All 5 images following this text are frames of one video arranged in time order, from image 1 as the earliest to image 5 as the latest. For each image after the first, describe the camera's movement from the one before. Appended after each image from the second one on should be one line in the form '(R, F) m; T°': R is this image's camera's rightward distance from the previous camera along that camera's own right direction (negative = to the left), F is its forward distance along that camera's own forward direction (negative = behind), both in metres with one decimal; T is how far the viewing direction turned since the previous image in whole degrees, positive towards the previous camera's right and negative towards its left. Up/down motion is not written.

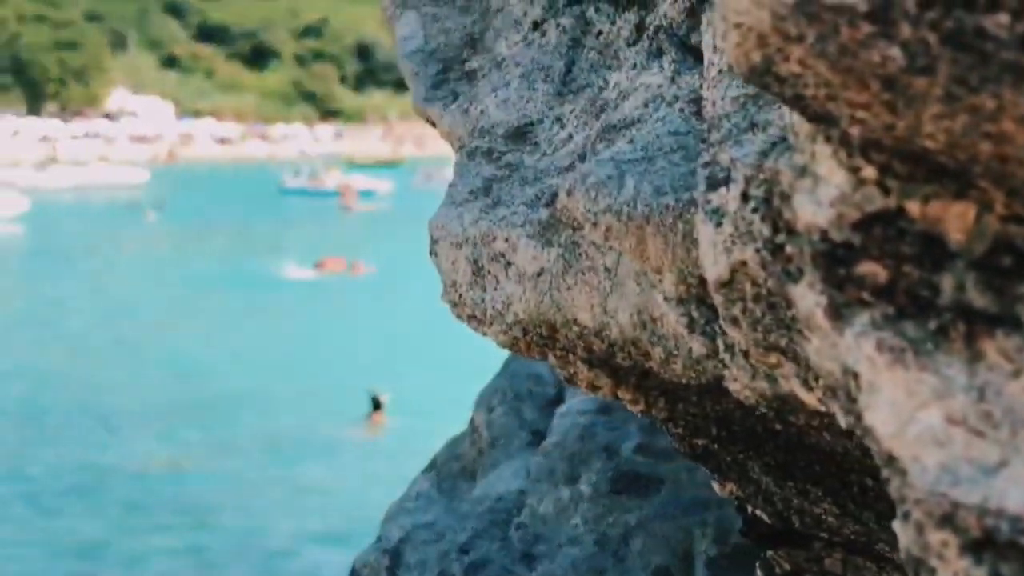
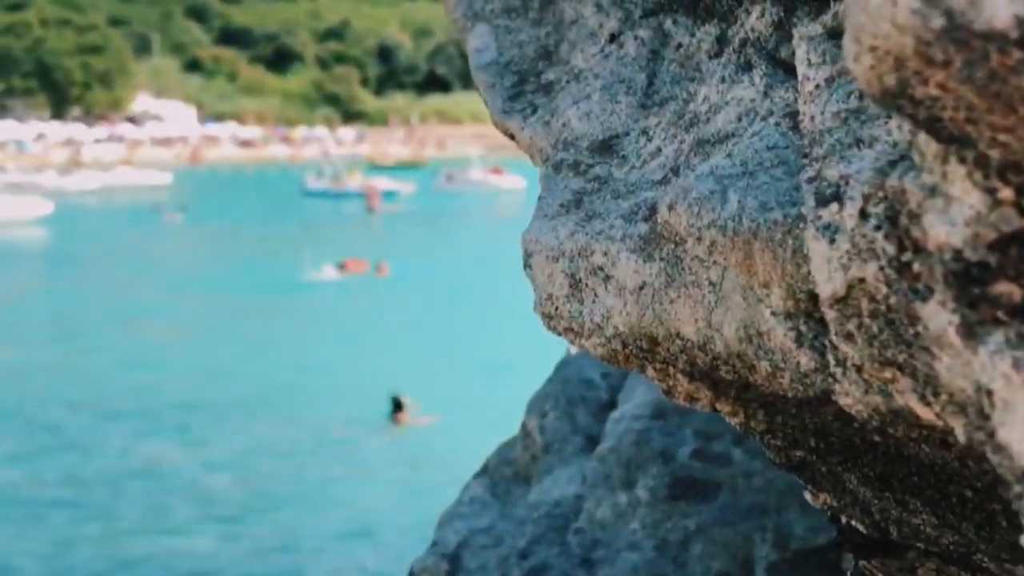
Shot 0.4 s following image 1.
(-0.2, 0.0) m; -1°
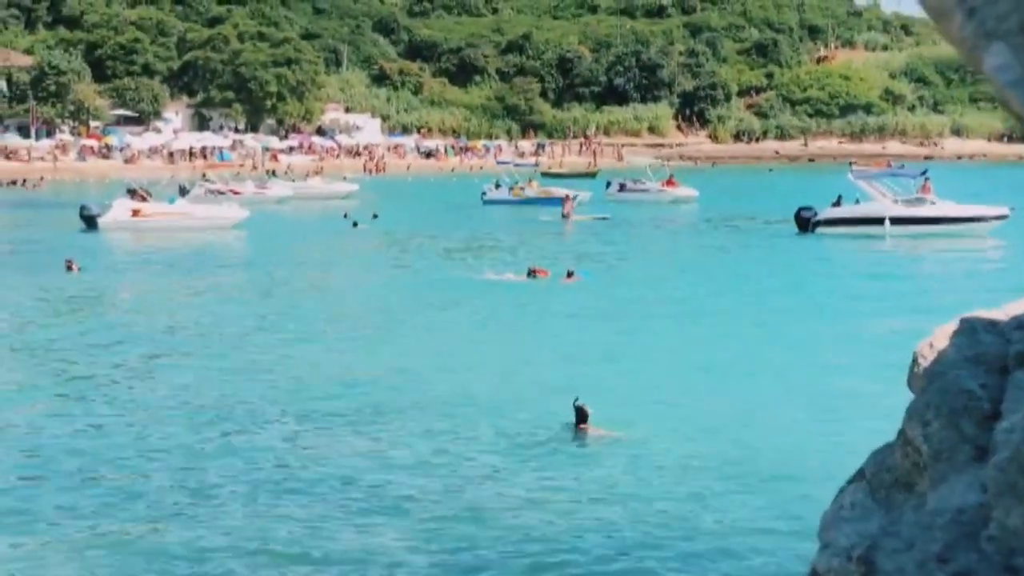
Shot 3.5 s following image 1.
(-1.4, -0.3) m; -6°
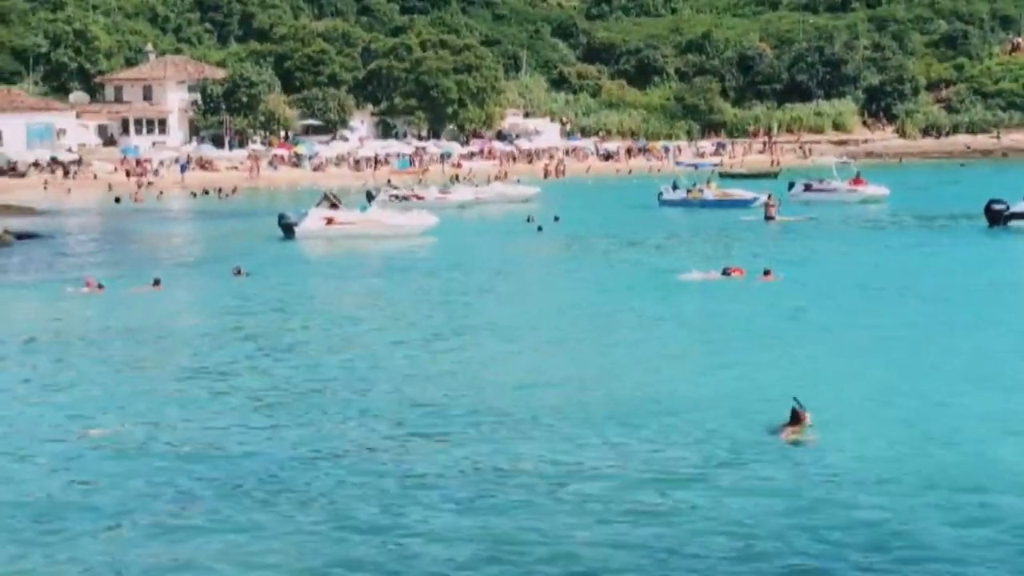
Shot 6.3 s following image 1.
(-1.3, 0.0) m; -6°
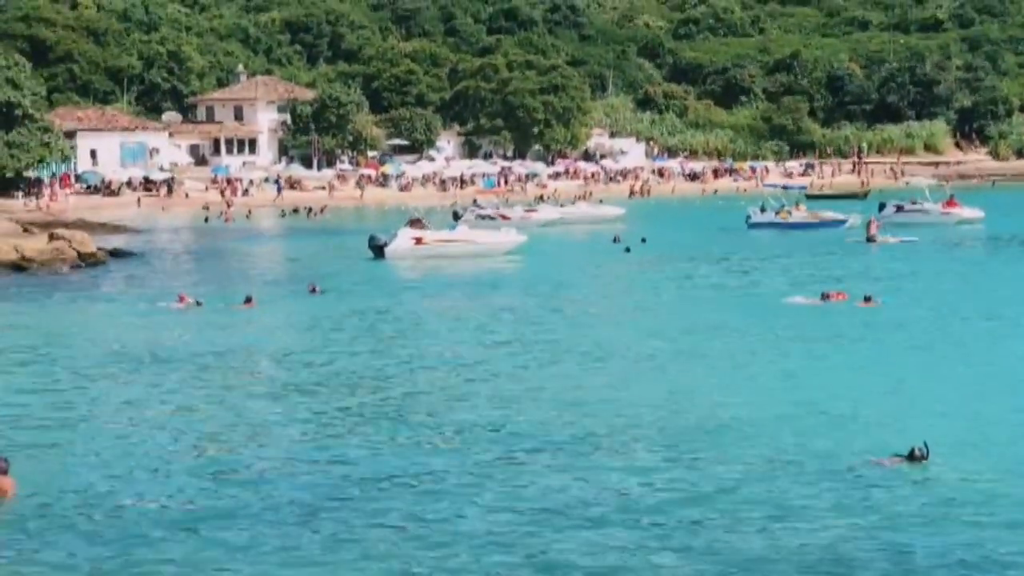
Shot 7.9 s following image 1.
(-0.4, 0.0) m; -3°
